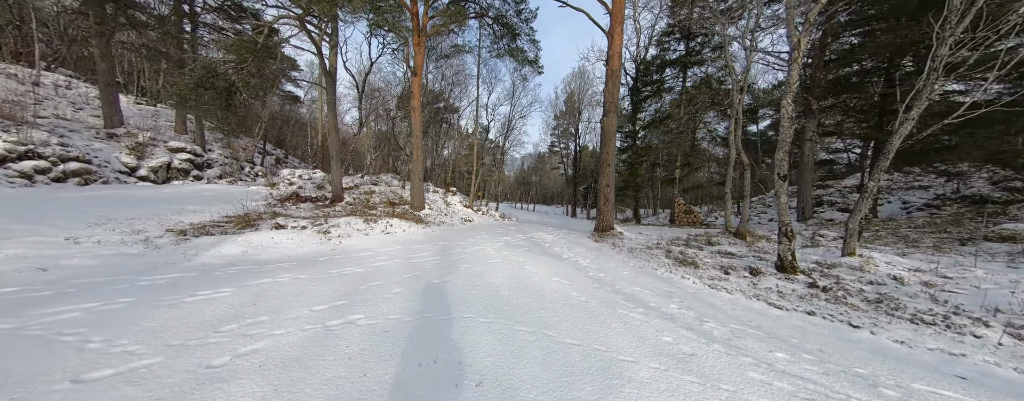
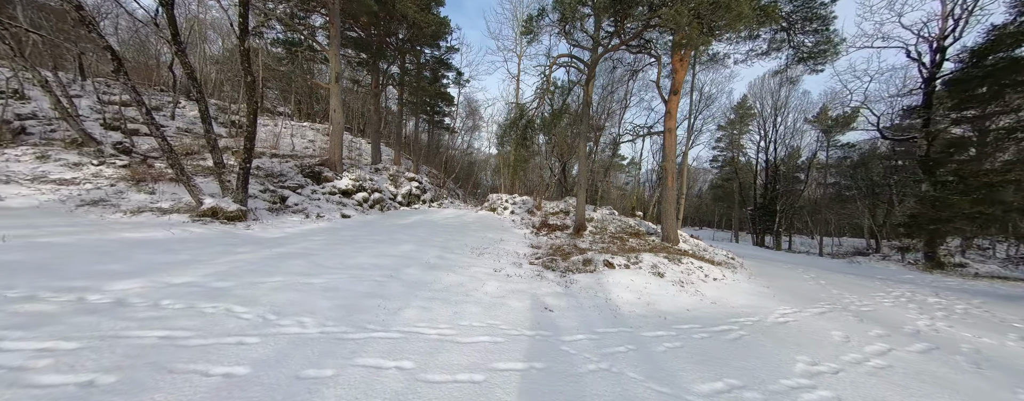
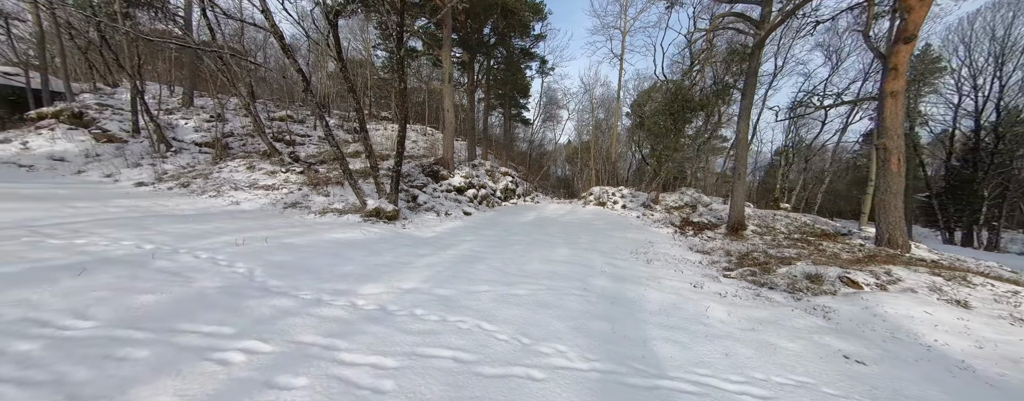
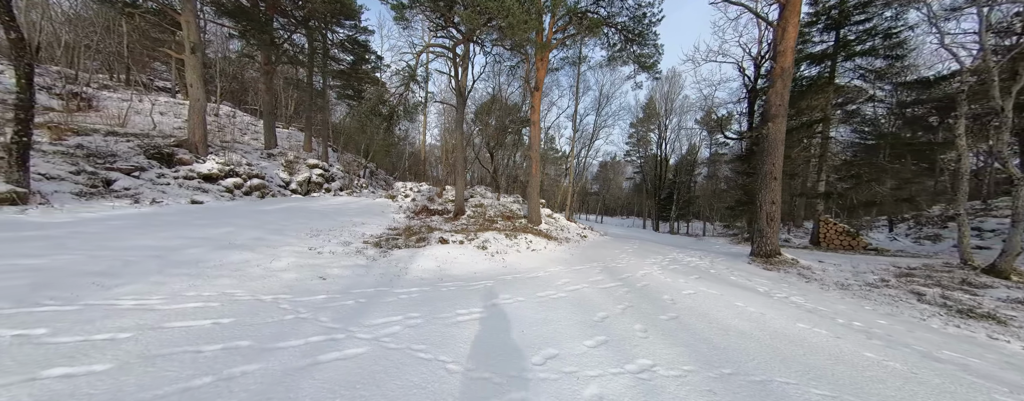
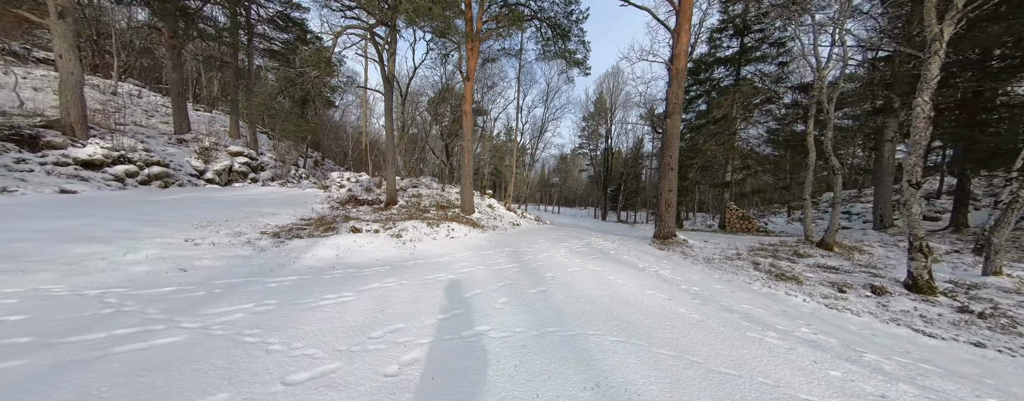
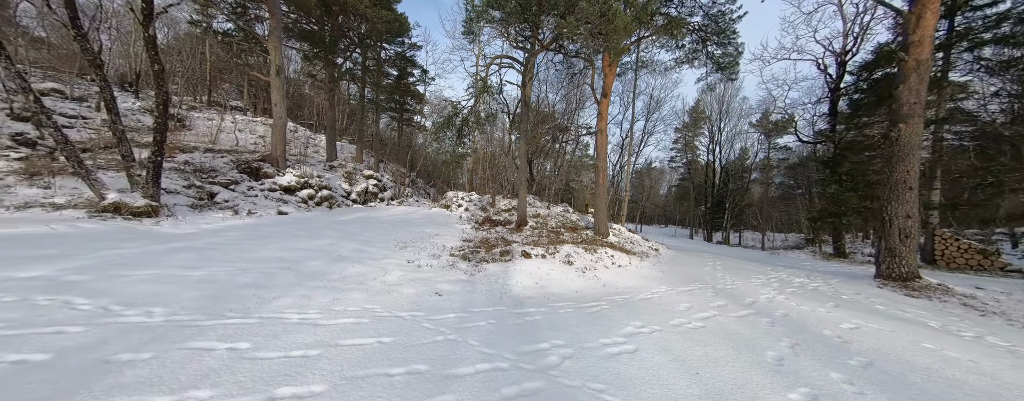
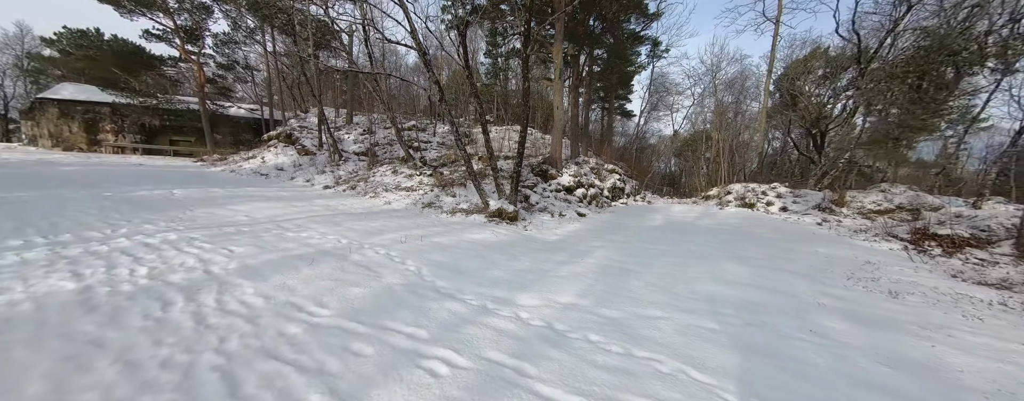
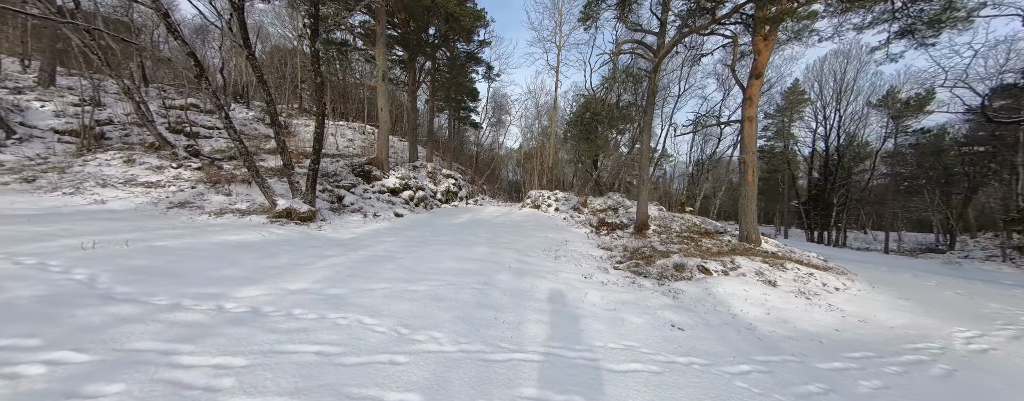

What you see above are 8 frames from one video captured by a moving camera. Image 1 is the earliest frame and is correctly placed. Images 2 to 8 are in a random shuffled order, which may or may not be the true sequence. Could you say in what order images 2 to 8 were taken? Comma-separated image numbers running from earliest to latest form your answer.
5, 4, 6, 2, 8, 3, 7
